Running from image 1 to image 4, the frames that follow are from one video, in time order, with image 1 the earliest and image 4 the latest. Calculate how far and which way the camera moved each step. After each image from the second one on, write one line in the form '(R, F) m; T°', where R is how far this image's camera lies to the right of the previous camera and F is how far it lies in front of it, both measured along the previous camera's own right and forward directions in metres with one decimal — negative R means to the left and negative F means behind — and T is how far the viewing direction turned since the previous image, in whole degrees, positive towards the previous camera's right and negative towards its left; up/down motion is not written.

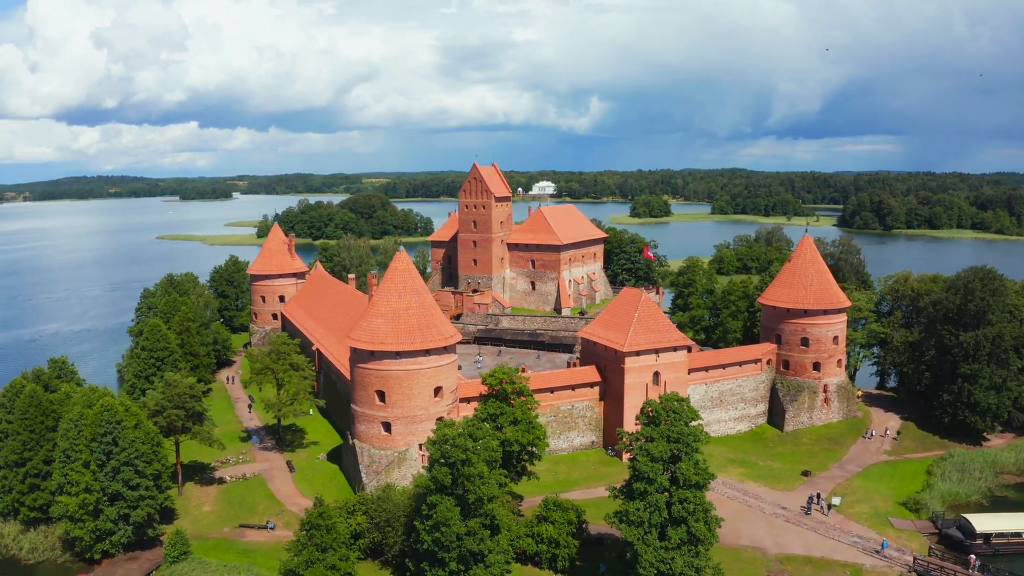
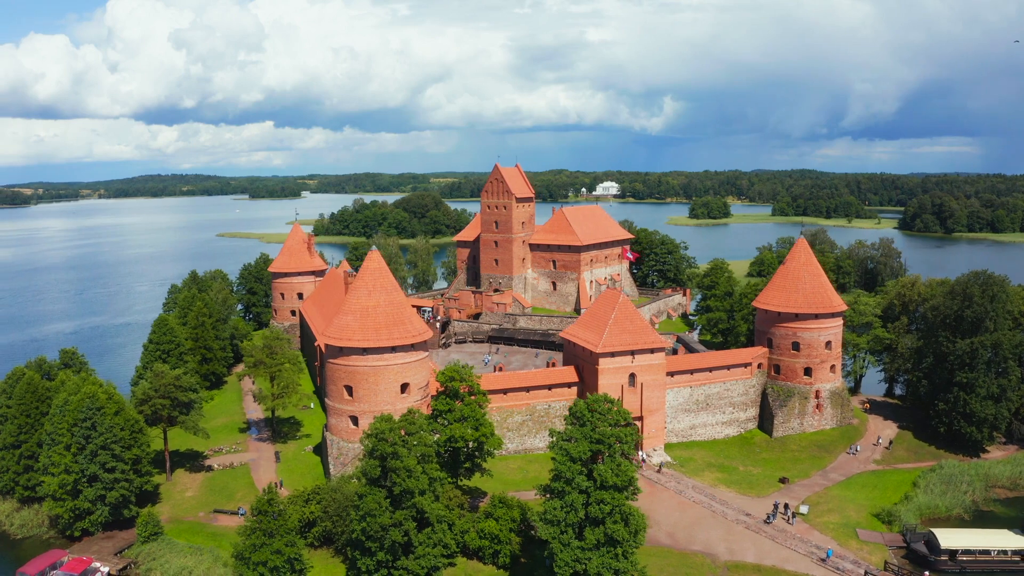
(+3.7, -0.1) m; -5°
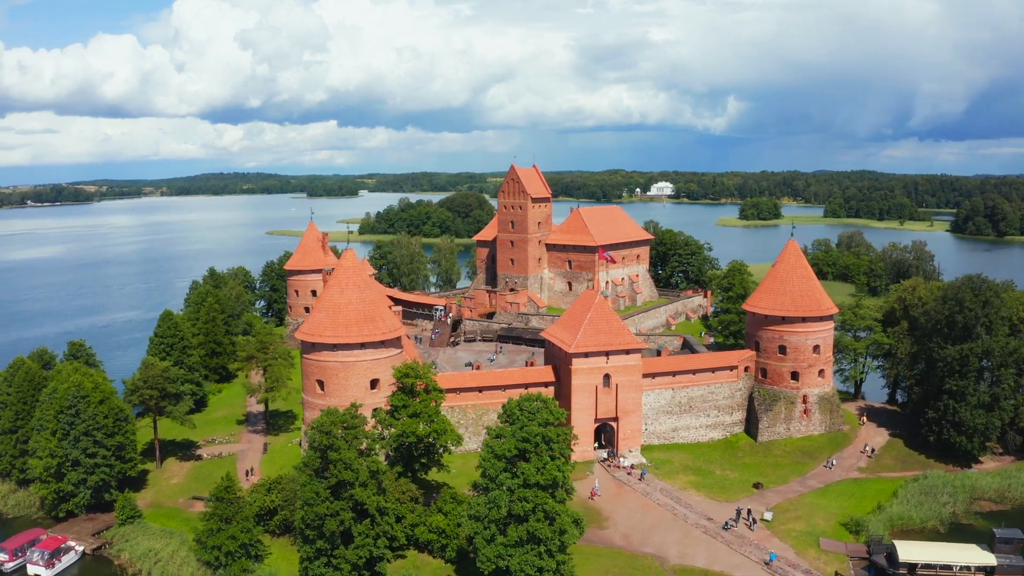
(+3.3, -0.1) m; -4°
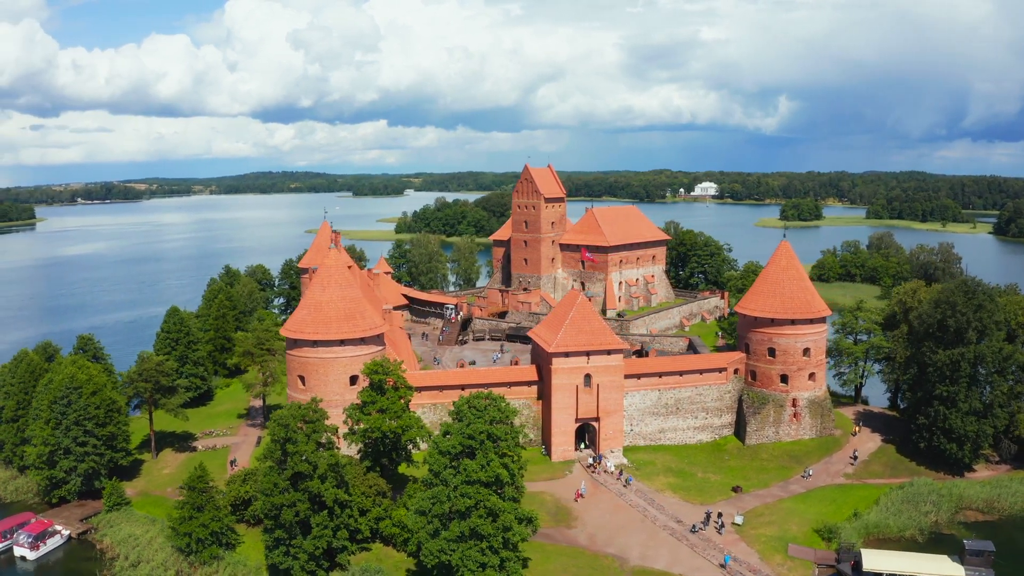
(+2.5, -0.1) m; -3°
